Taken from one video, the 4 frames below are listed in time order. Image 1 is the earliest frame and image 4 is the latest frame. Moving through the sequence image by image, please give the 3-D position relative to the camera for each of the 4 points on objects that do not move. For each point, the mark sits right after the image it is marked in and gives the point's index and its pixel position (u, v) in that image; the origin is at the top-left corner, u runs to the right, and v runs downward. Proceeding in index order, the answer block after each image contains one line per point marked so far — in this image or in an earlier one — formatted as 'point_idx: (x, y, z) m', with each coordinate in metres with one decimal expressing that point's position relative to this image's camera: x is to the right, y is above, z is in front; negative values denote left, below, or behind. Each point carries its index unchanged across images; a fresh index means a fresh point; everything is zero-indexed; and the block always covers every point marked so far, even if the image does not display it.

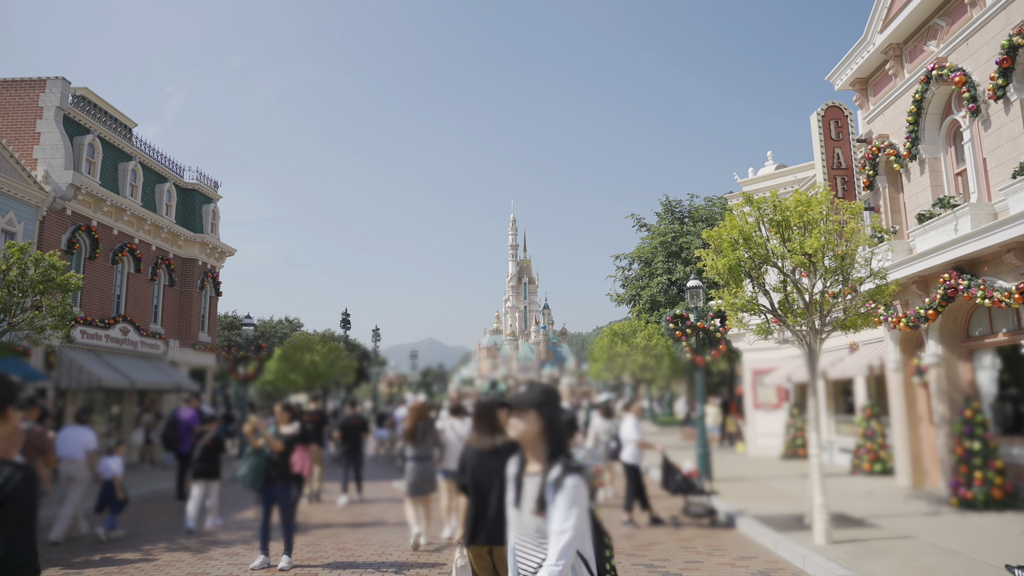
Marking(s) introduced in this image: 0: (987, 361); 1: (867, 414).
0: (+3.5, -0.6, +4.8) m
1: (+2.8, -1.0, +5.1) m
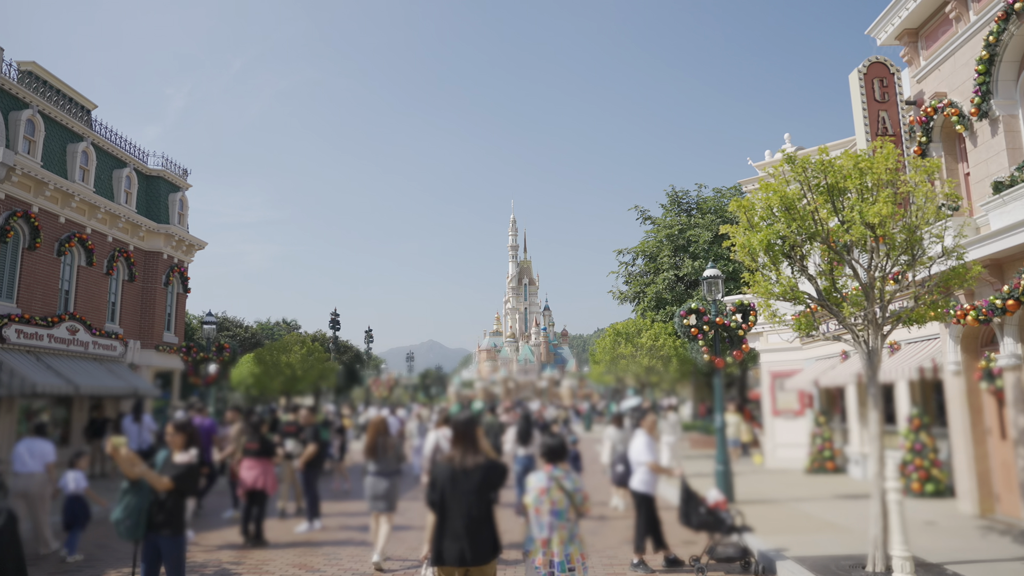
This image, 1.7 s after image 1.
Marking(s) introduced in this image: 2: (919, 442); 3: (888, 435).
0: (+3.4, -0.5, +4.1) m
1: (+2.8, -0.9, +4.4) m
2: (+2.8, -1.1, +4.4) m
3: (+2.8, -1.1, +4.8) m
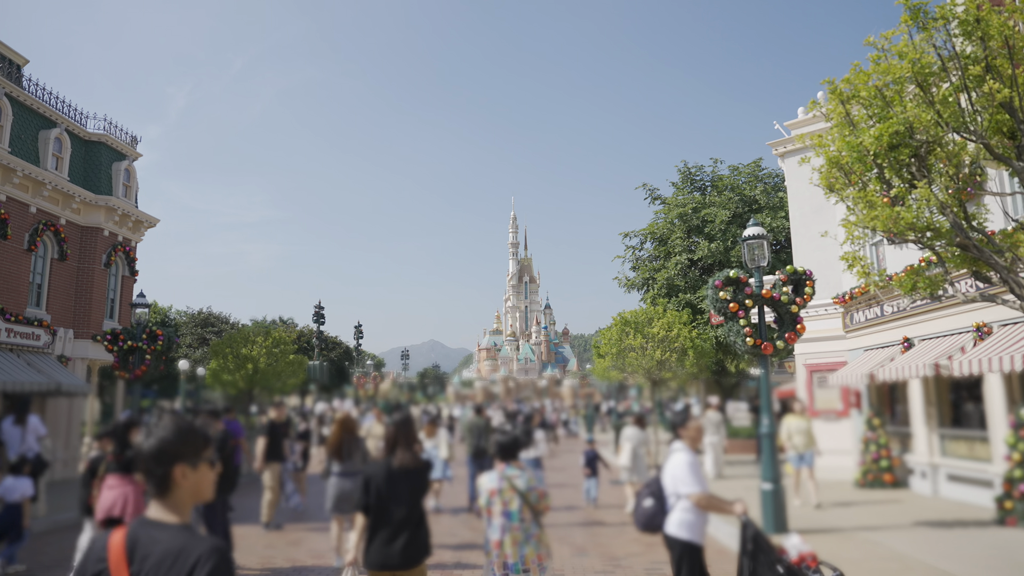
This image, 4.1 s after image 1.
0: (+3.3, -0.3, +3.1) m
1: (+2.7, -0.7, +3.4) m
2: (+2.7, -0.9, +3.4) m
3: (+2.7, -0.9, +3.8) m
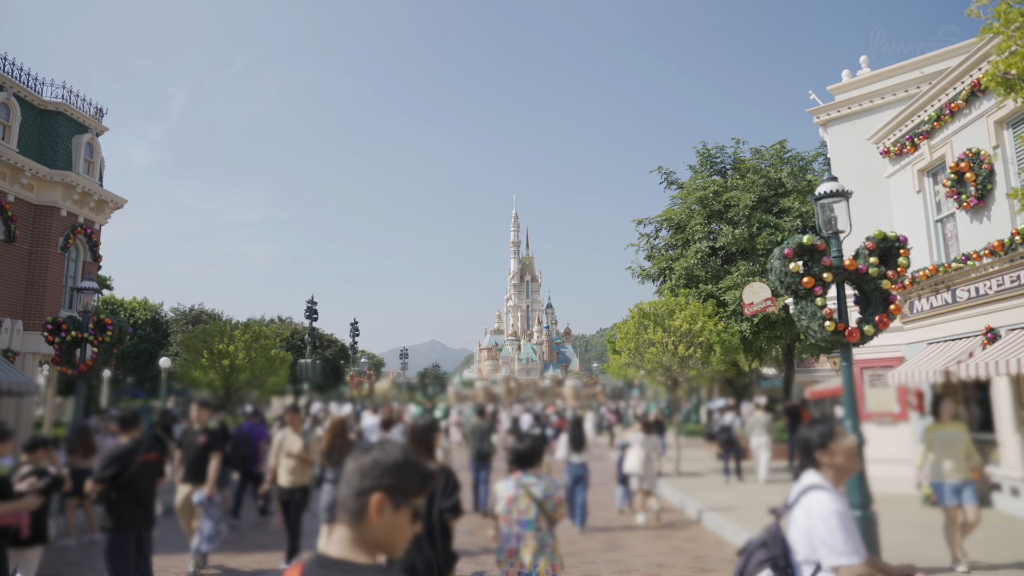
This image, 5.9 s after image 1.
0: (+3.4, -0.2, +2.4) m
1: (+2.7, -0.6, +2.7) m
2: (+2.7, -0.7, +2.7) m
3: (+2.7, -0.8, +3.1) m
